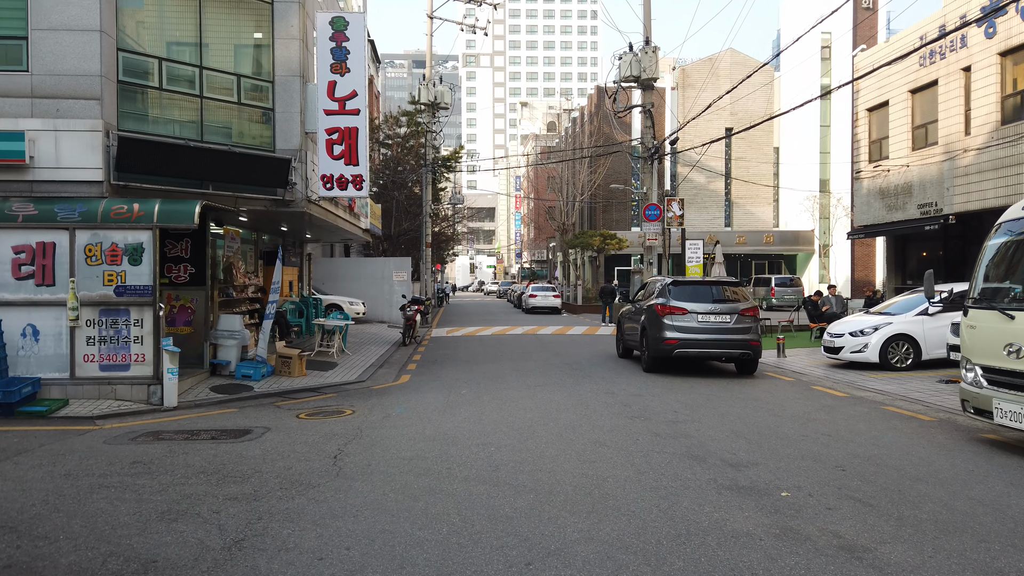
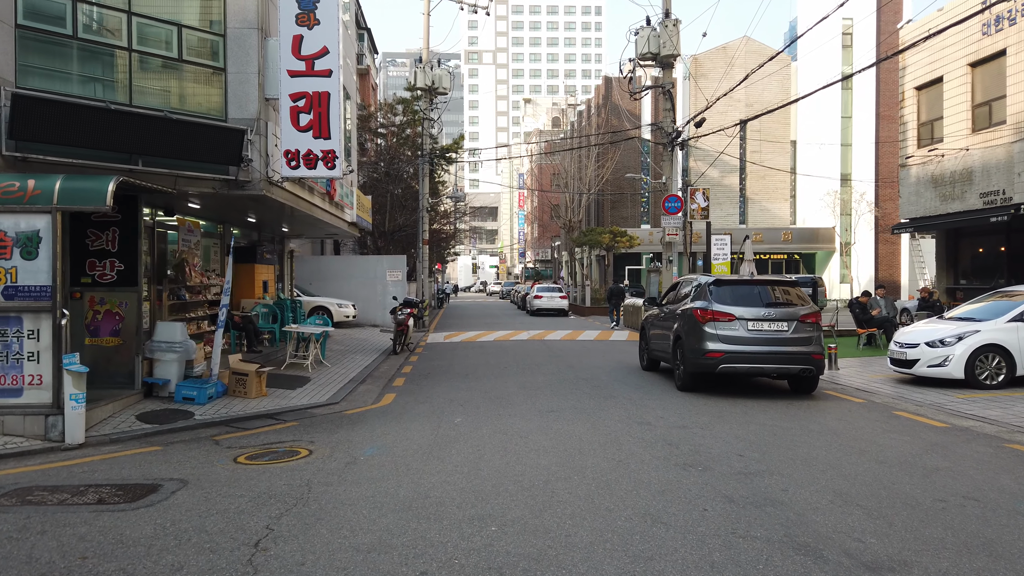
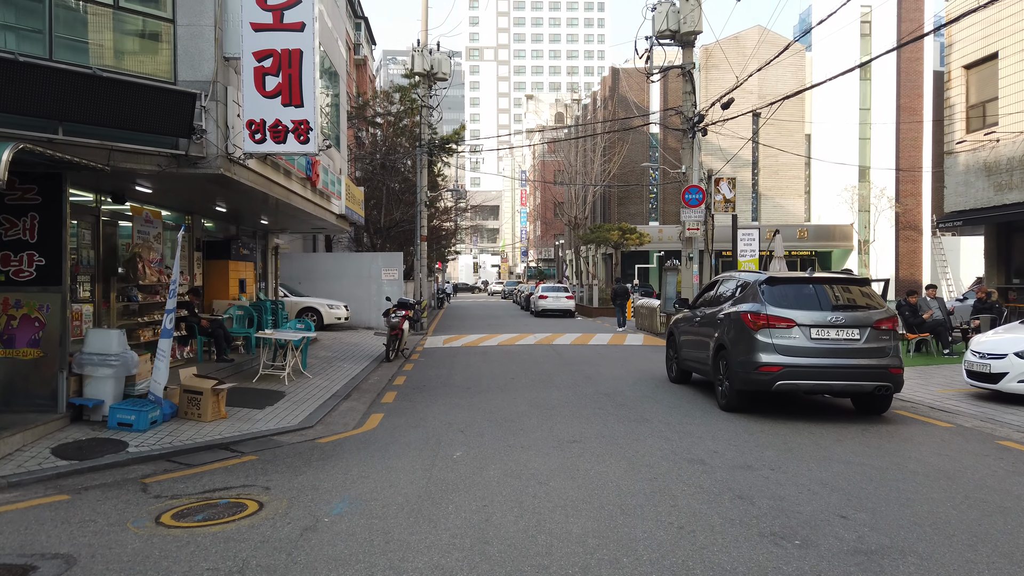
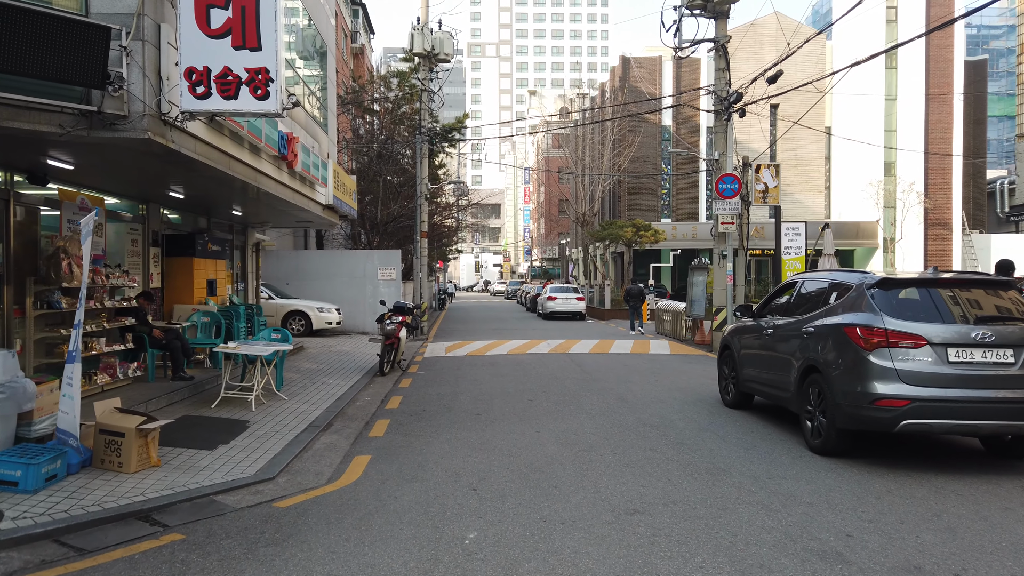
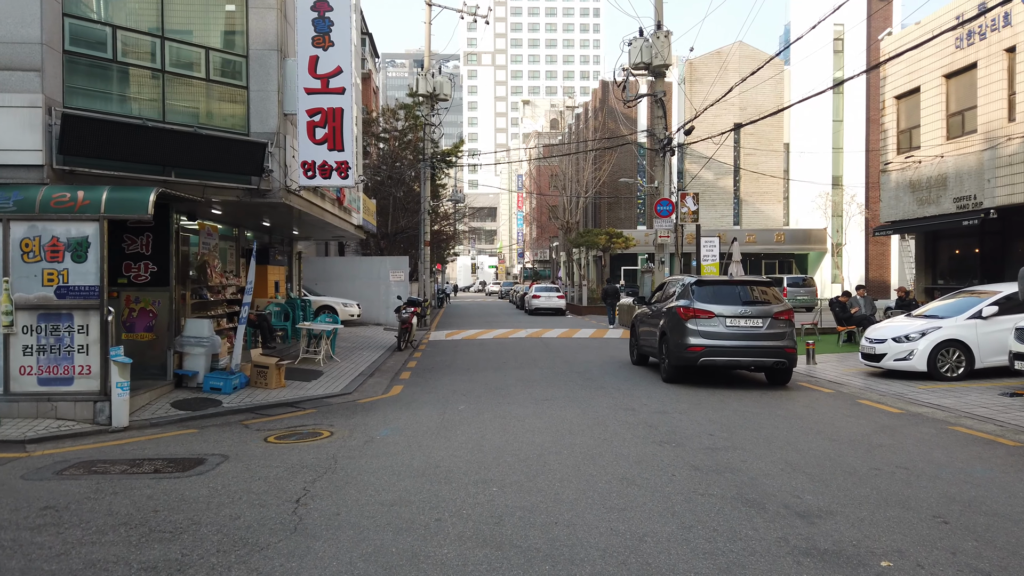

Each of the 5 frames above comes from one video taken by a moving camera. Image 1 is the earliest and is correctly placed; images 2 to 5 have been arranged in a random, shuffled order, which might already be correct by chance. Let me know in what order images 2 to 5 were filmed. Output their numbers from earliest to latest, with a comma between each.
5, 2, 3, 4
